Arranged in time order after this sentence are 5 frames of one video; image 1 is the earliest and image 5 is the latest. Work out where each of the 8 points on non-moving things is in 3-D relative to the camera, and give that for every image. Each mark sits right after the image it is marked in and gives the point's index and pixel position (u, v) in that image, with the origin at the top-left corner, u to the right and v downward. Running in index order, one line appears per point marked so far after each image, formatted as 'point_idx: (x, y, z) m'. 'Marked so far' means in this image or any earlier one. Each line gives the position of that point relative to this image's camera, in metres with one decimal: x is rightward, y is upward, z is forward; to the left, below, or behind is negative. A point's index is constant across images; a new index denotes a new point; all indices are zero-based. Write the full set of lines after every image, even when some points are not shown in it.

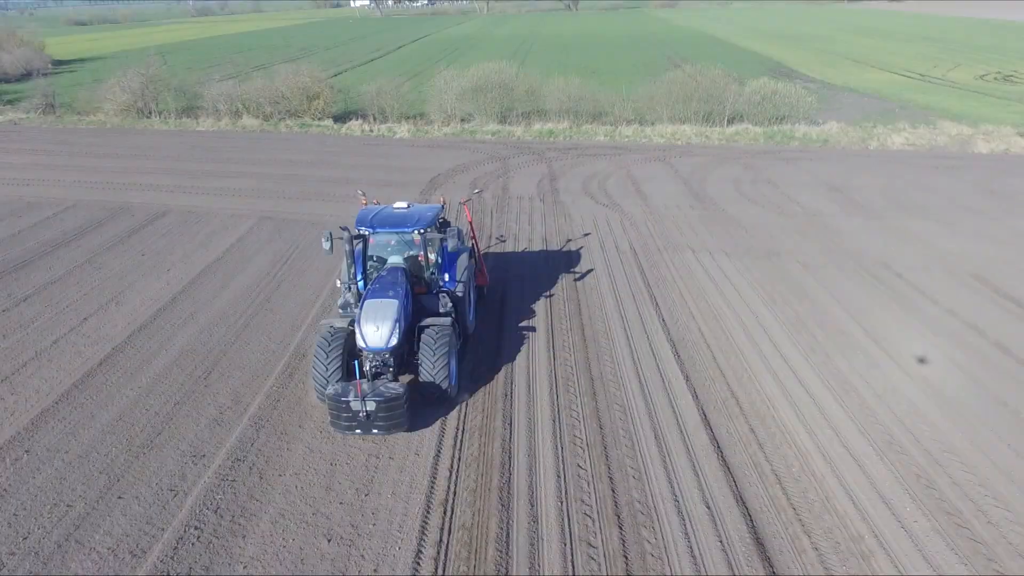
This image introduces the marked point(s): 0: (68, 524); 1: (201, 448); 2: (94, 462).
0: (-3.5, -1.8, +5.5) m
1: (-2.9, -1.5, +6.4) m
2: (-3.8, -1.6, +6.2) m
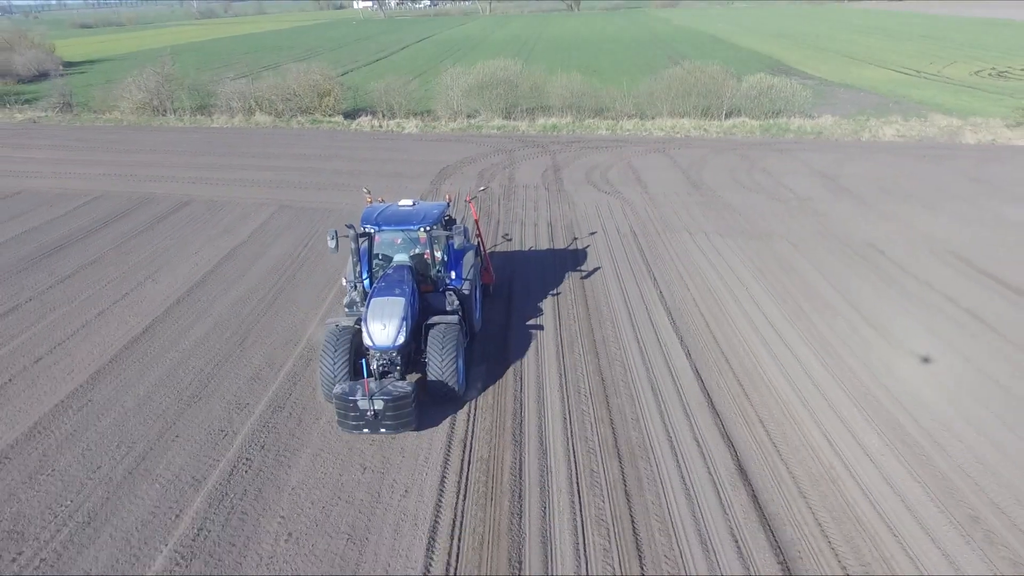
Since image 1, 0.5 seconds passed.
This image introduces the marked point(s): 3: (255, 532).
0: (-3.4, -1.5, +6.2) m
1: (-2.8, -1.1, +7.1) m
2: (-3.7, -1.2, +6.9) m
3: (-2.0, -1.9, +5.3) m
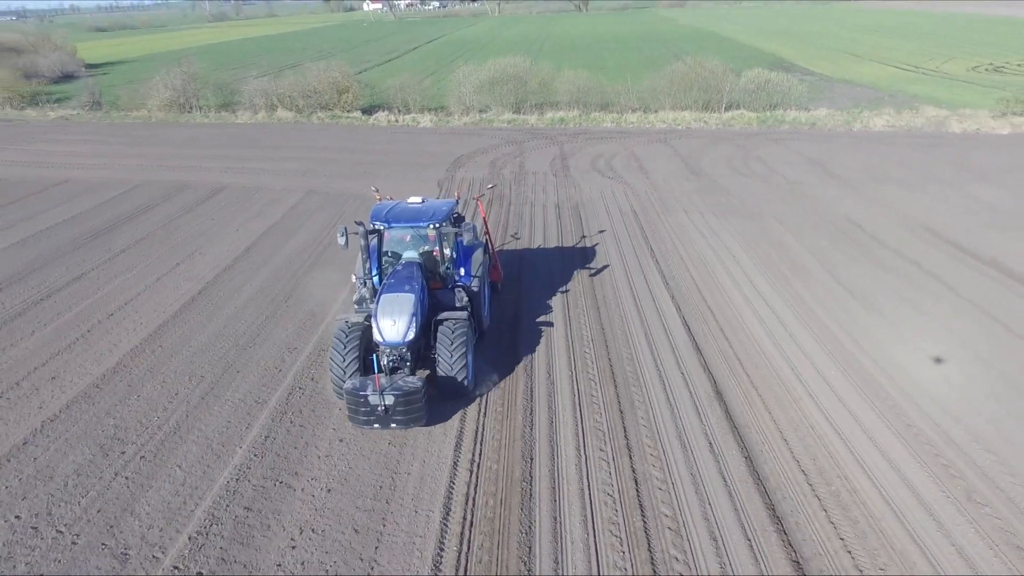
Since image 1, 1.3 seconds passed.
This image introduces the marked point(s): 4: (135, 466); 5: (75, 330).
0: (-3.3, -1.0, +7.4) m
1: (-2.6, -0.7, +8.2) m
2: (-3.5, -0.8, +8.1) m
3: (-1.9, -1.4, +6.4) m
4: (-3.3, -1.6, +6.1) m
5: (-5.6, -0.6, +8.8) m
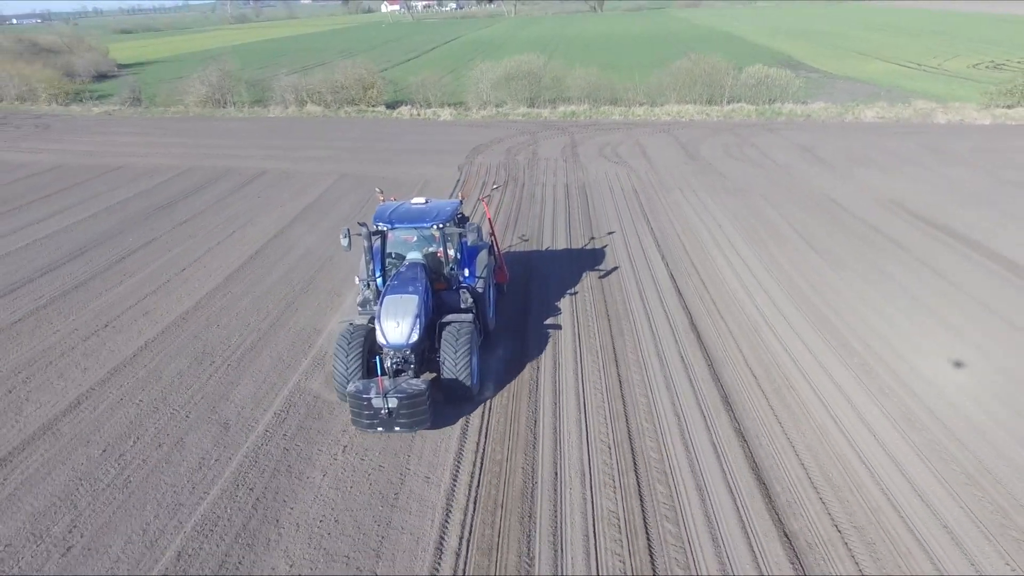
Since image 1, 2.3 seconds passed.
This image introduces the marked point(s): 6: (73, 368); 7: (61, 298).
0: (-3.1, -0.4, +8.9) m
1: (-2.5, 0.0, +9.8) m
2: (-3.4, -0.1, +9.7) m
3: (-1.7, -0.8, +8.0) m
4: (-3.2, -0.9, +7.7) m
5: (-5.5, +0.1, +10.4) m
6: (-5.0, -0.9, +7.8) m
7: (-6.5, -0.2, +9.8) m
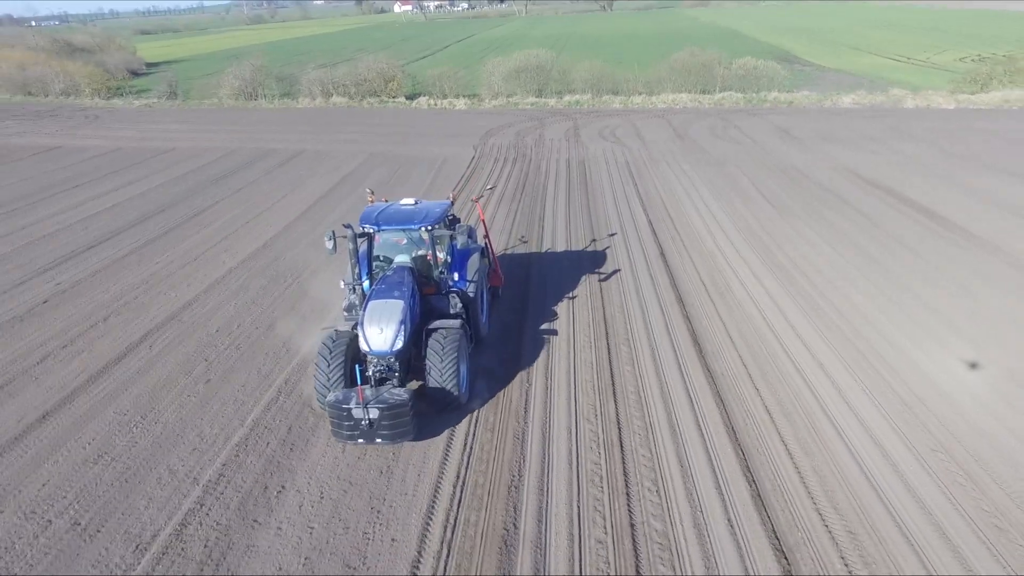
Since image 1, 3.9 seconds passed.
0: (-3.0, +0.6, +11.2) m
1: (-2.3, +0.9, +12.0) m
2: (-3.2, +0.8, +11.9) m
3: (-1.7, +0.2, +10.2) m
4: (-3.1, 0.0, +9.9) m
5: (-5.3, +1.0, +12.7) m
6: (-4.9, +0.1, +10.0) m
7: (-6.4, +0.8, +12.0) m
